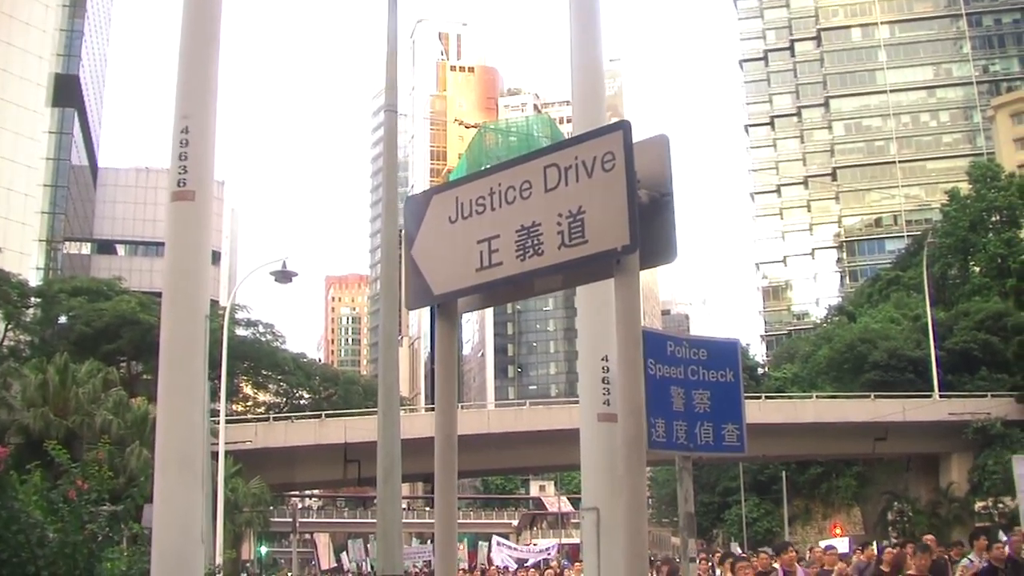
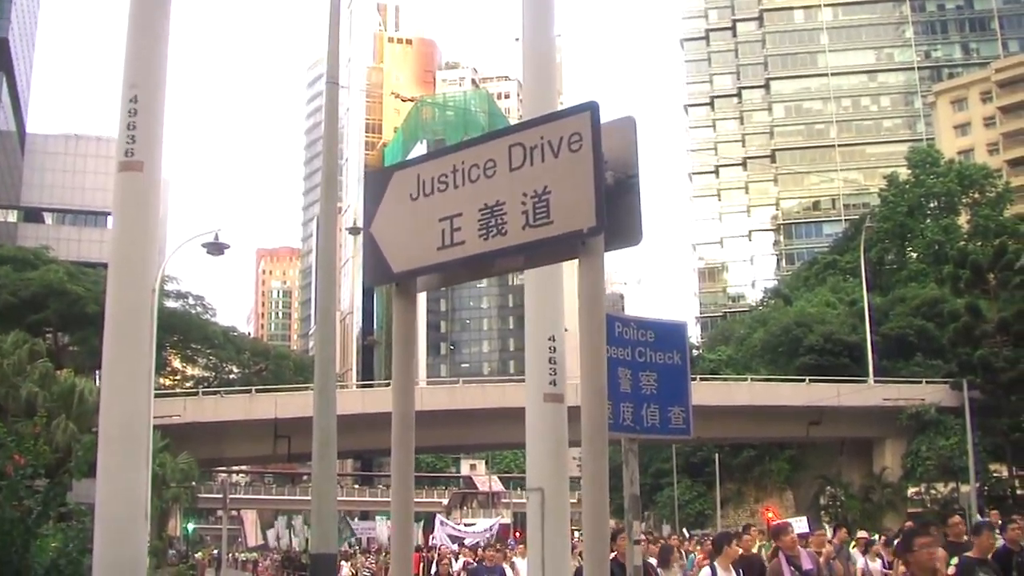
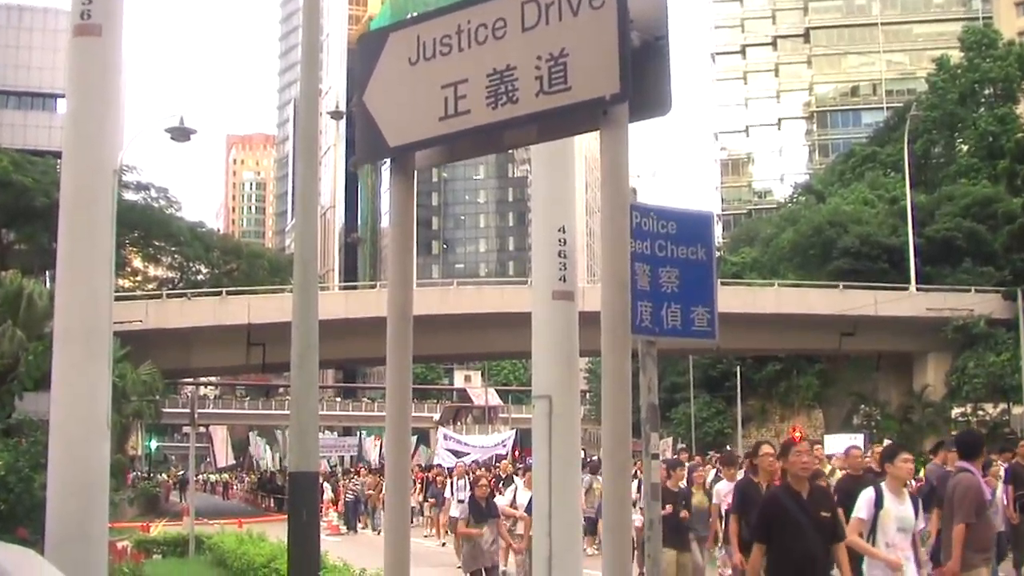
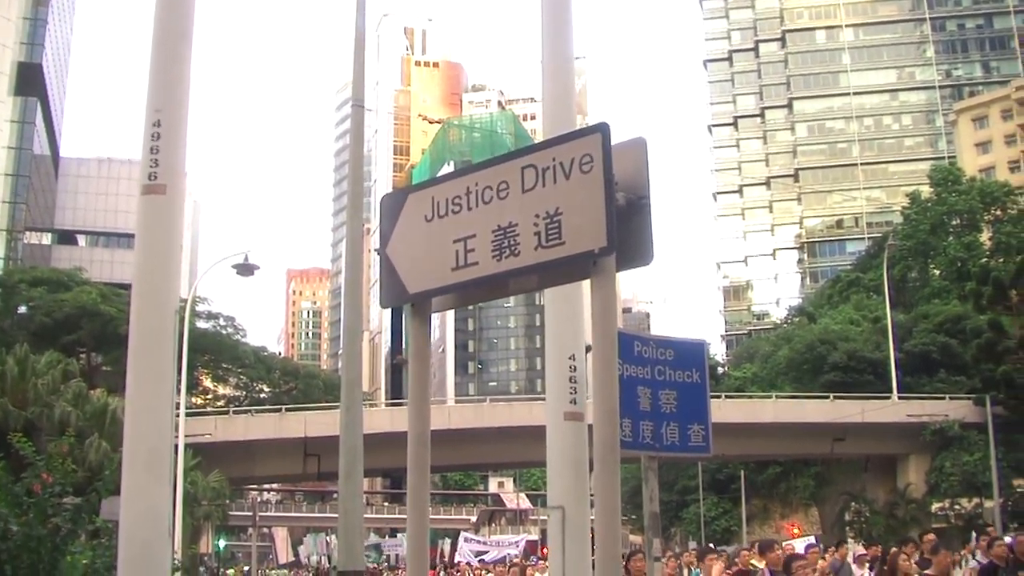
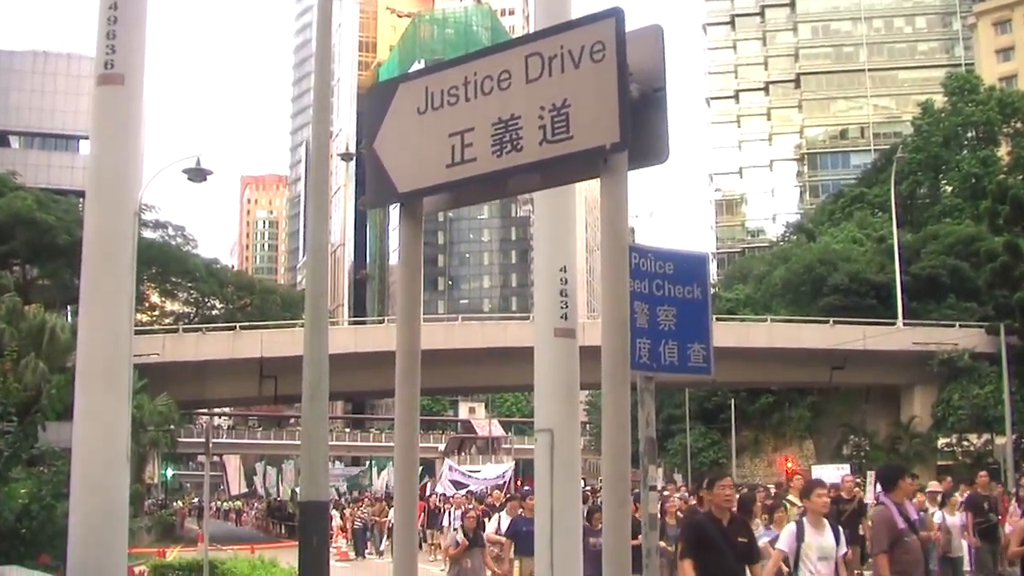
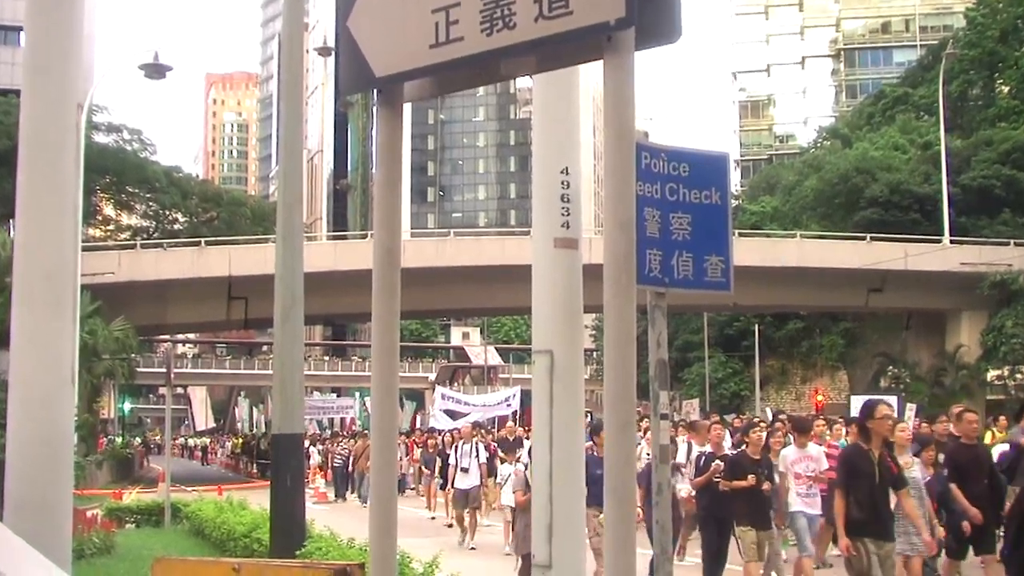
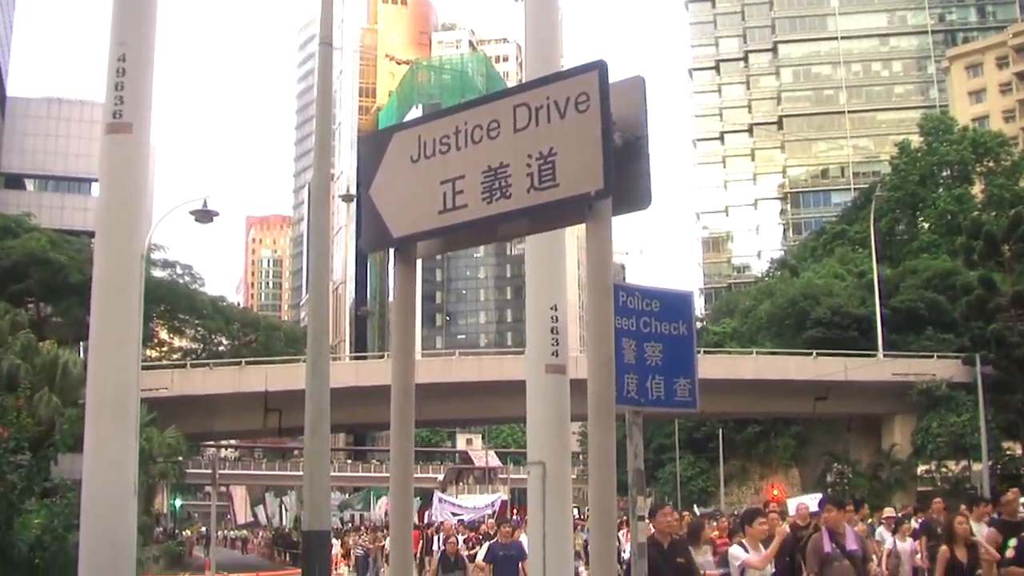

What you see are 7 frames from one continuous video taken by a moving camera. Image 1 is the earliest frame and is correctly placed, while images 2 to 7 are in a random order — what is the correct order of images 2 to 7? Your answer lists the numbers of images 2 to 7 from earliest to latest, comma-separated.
4, 2, 7, 5, 3, 6
